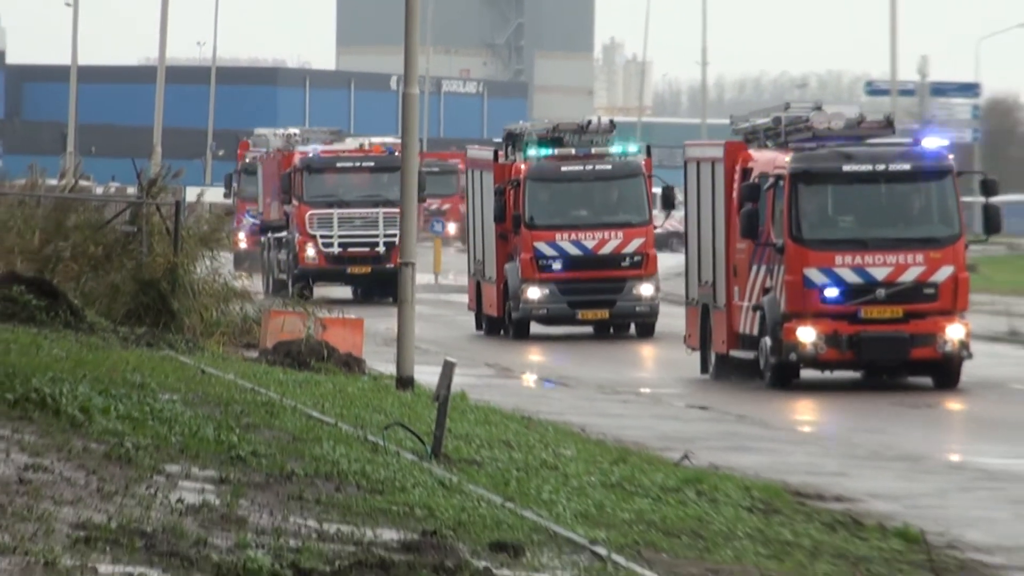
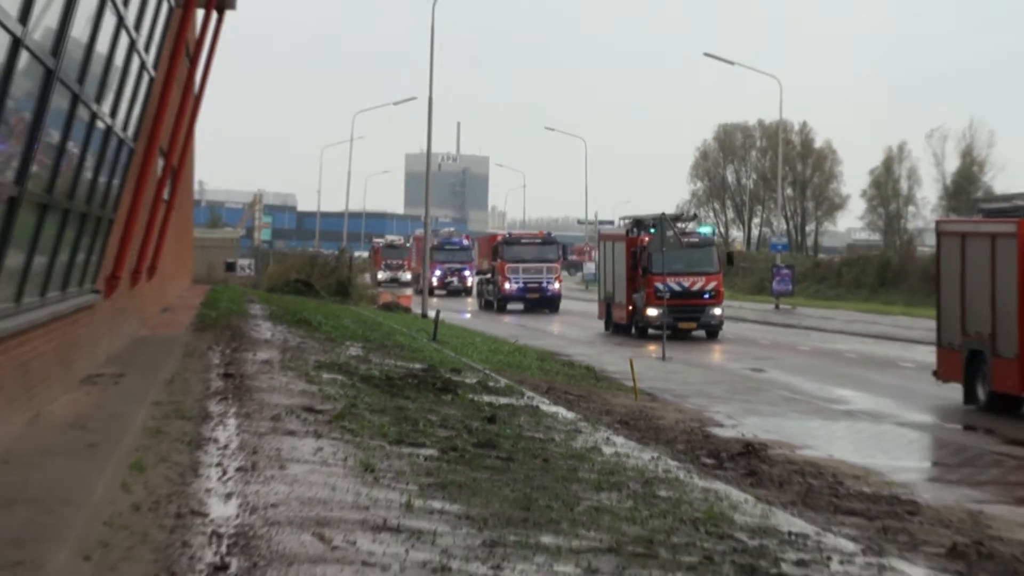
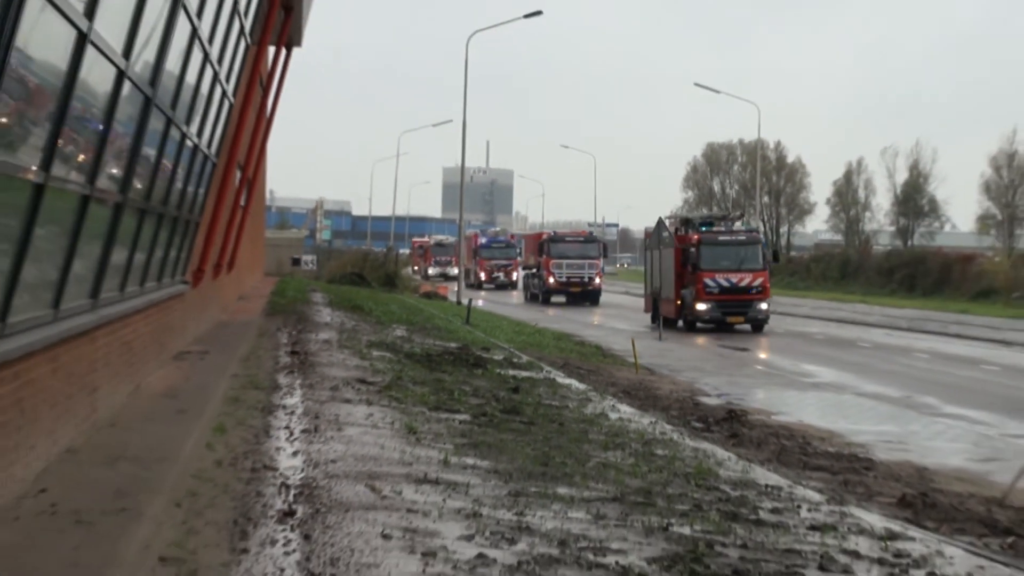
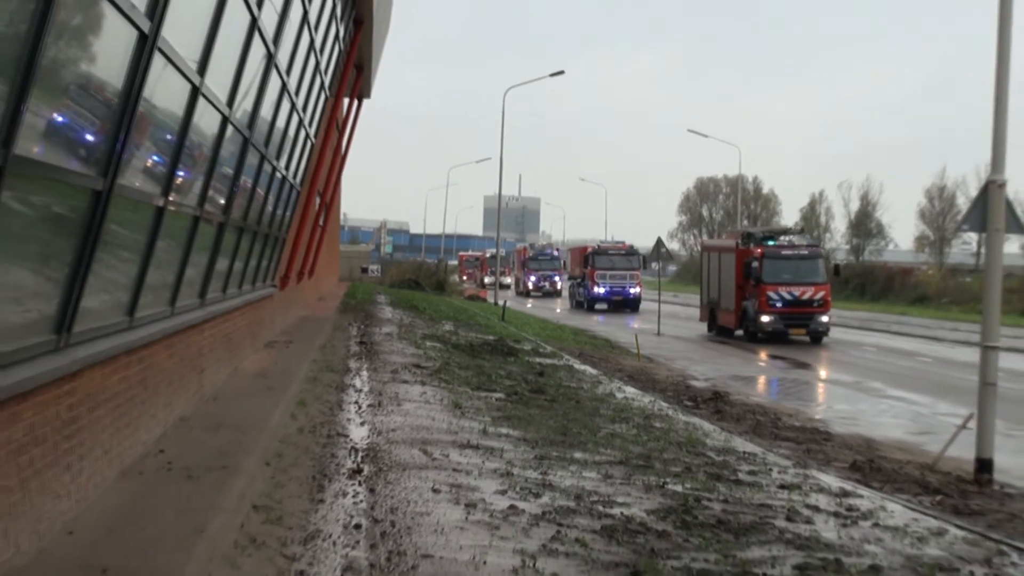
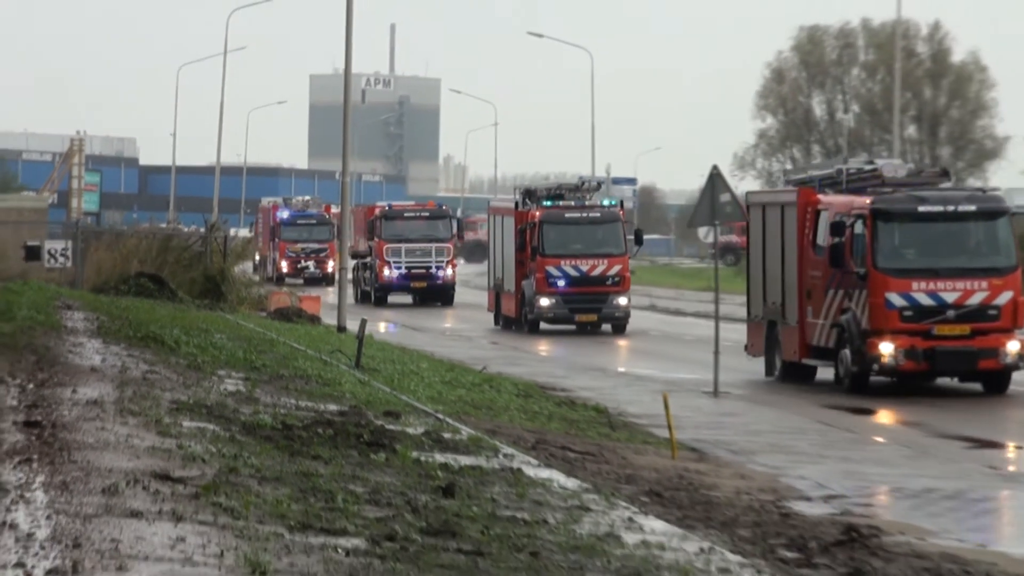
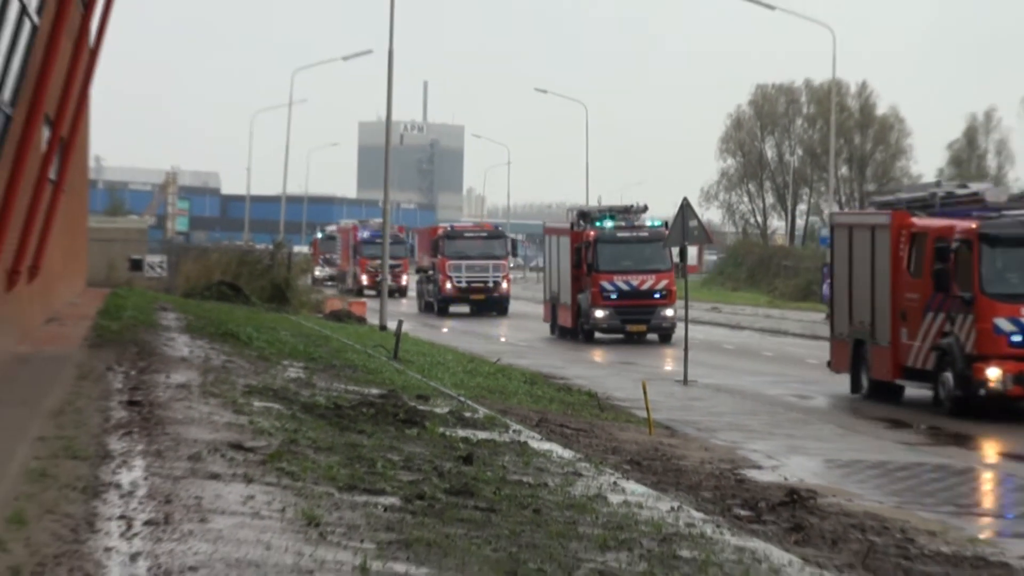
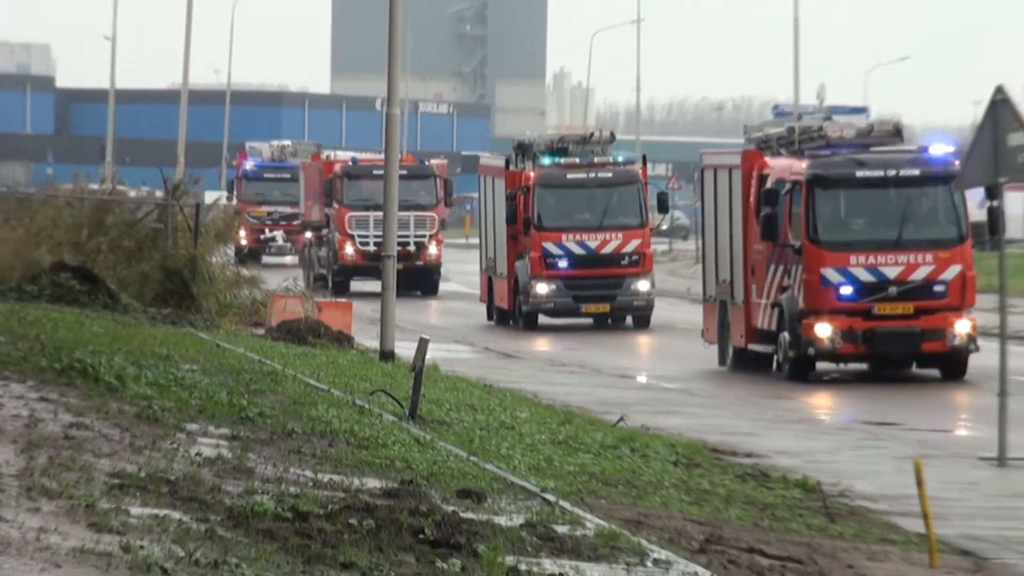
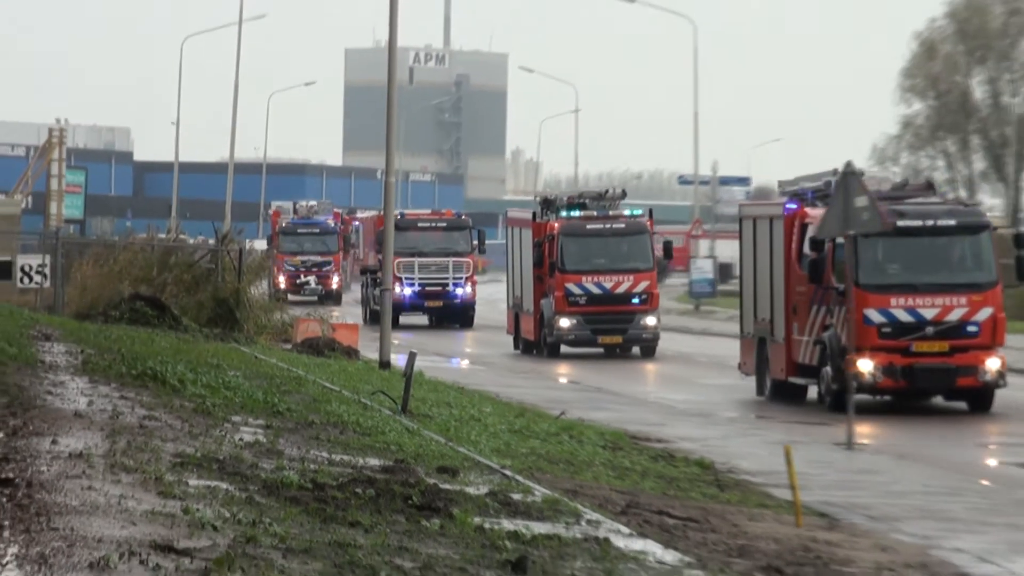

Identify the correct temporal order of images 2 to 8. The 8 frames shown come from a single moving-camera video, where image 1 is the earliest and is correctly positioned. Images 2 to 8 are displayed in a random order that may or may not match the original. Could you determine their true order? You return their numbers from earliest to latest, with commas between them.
7, 8, 5, 6, 2, 3, 4
